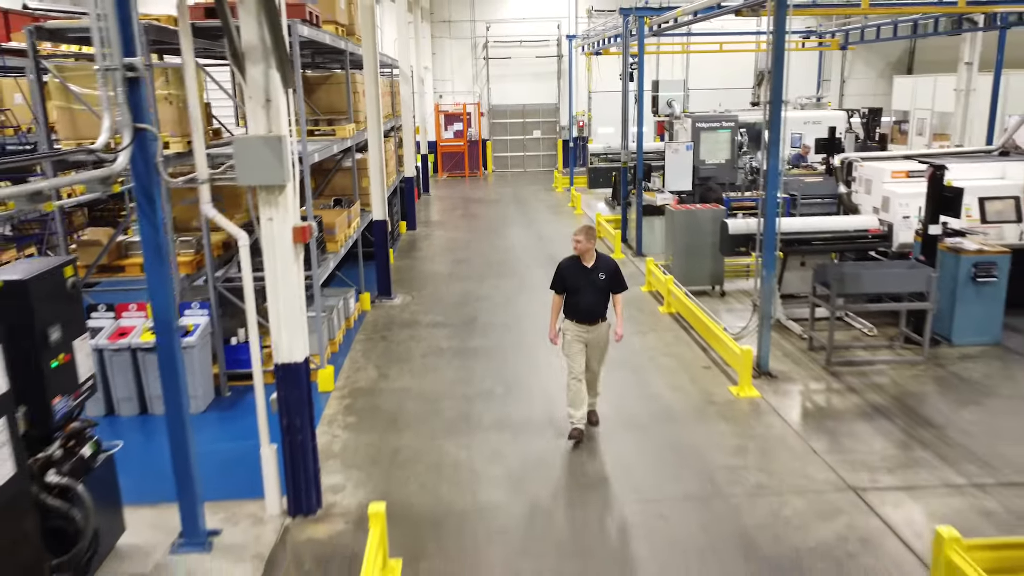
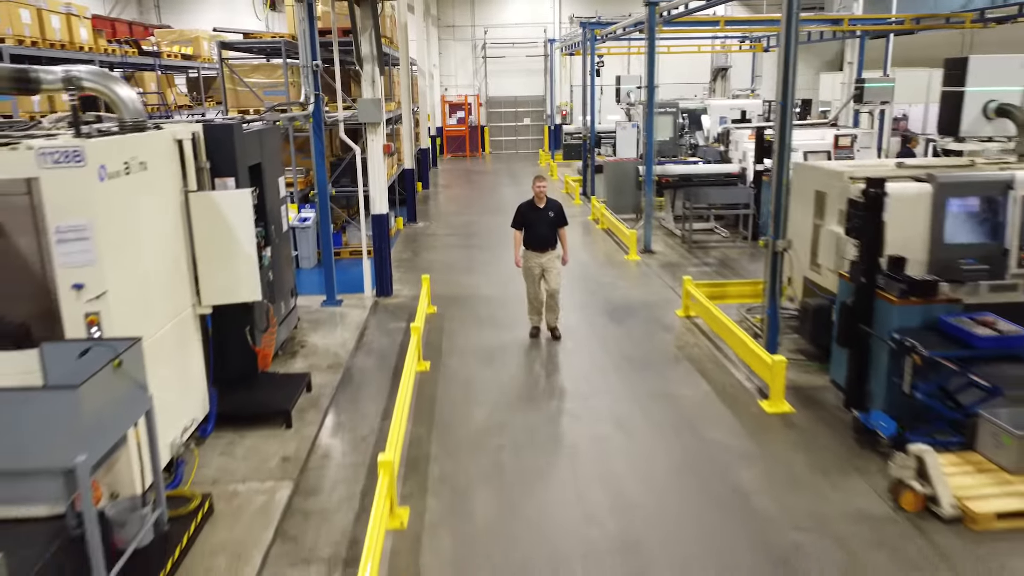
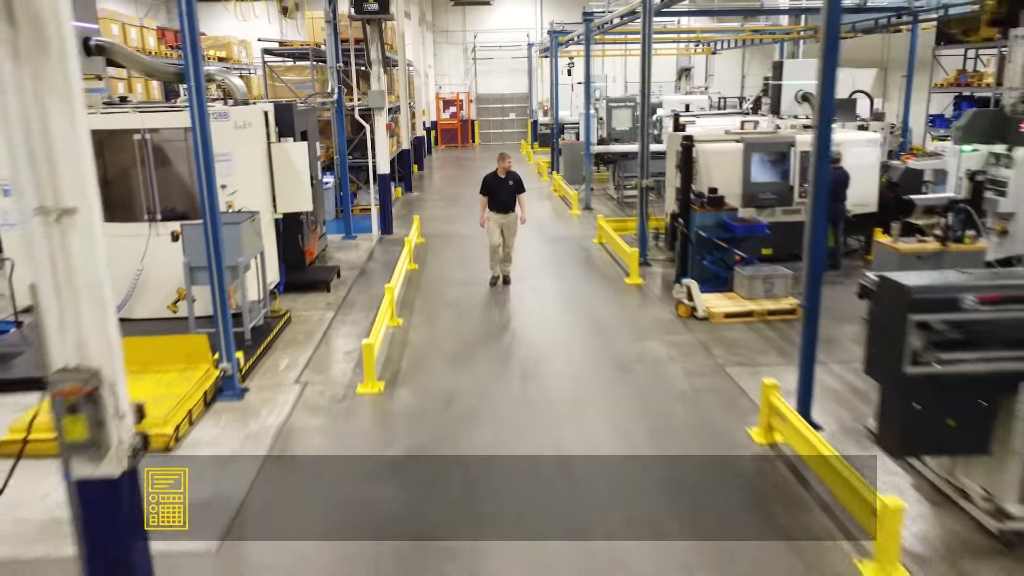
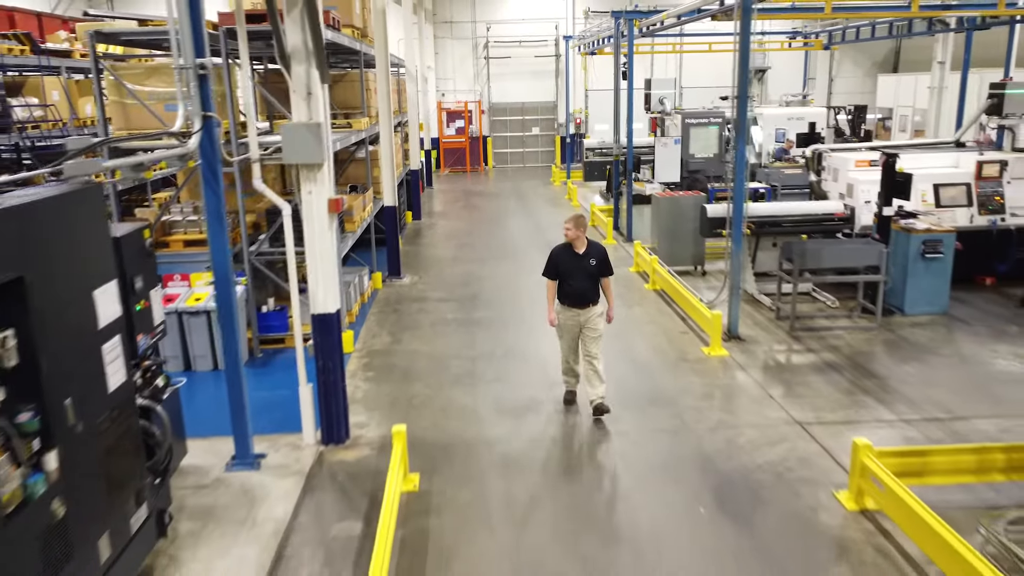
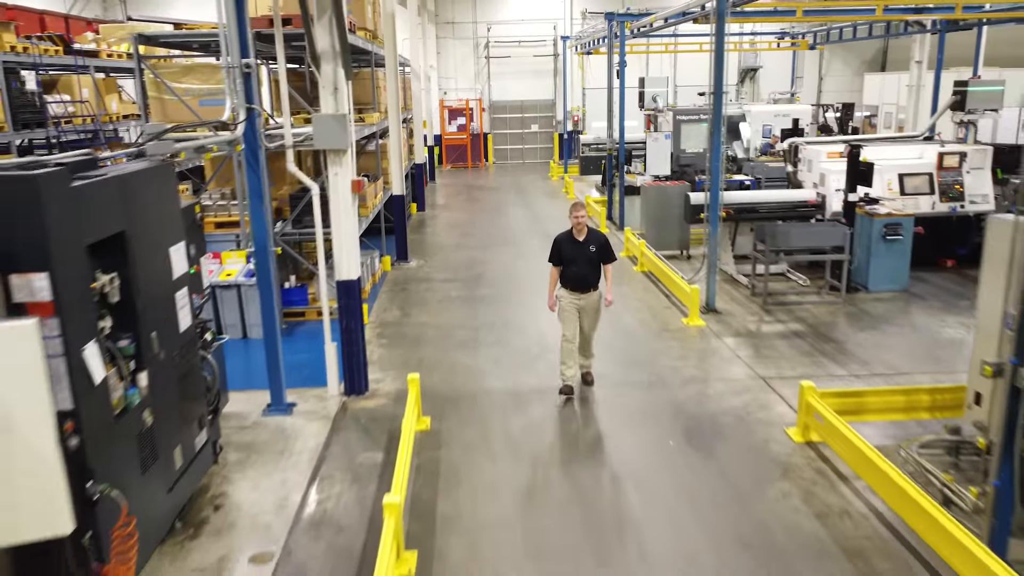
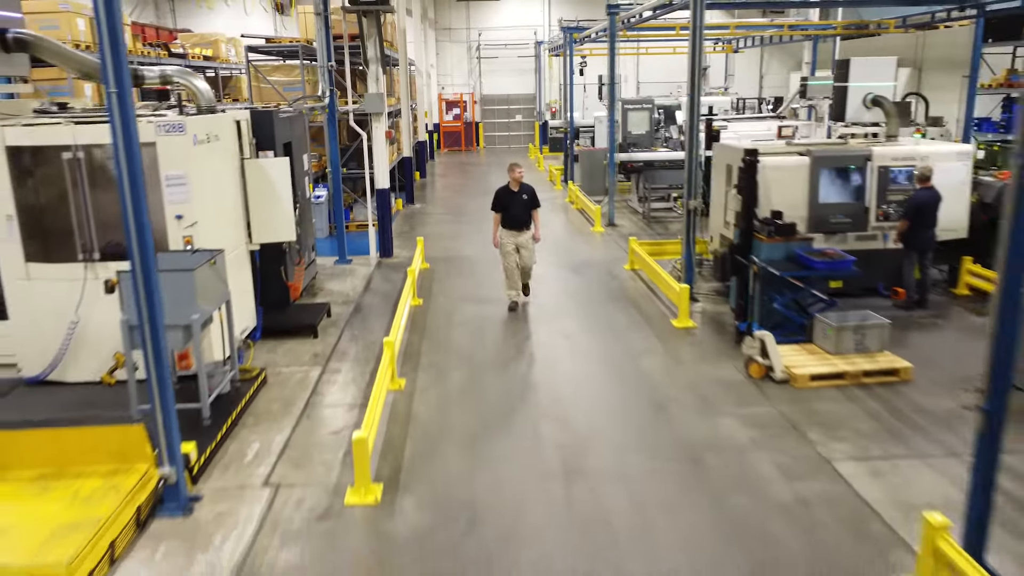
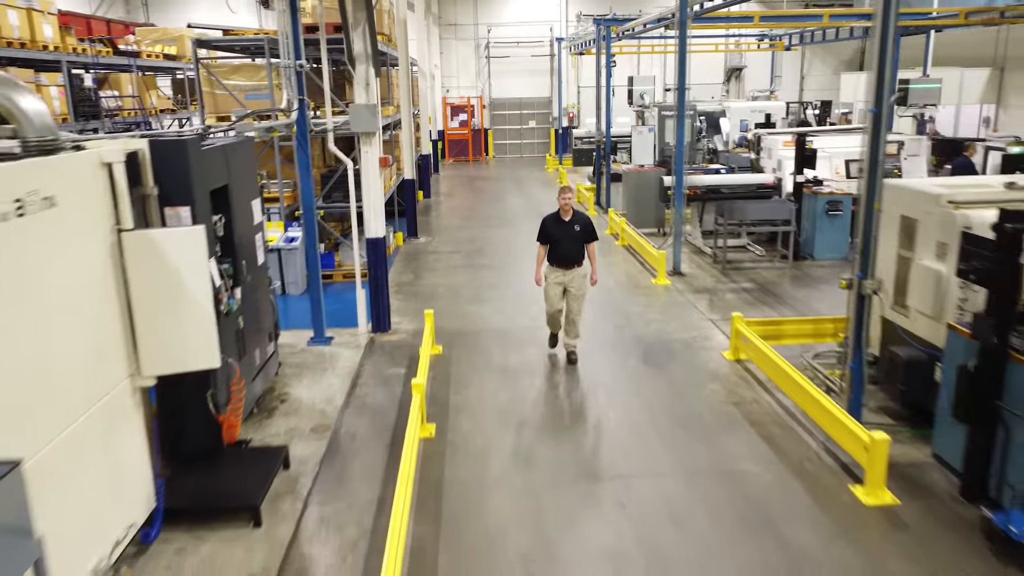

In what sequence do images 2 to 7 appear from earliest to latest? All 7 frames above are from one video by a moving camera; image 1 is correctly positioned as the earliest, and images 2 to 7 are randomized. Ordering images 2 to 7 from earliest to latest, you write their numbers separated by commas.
4, 5, 7, 2, 6, 3
